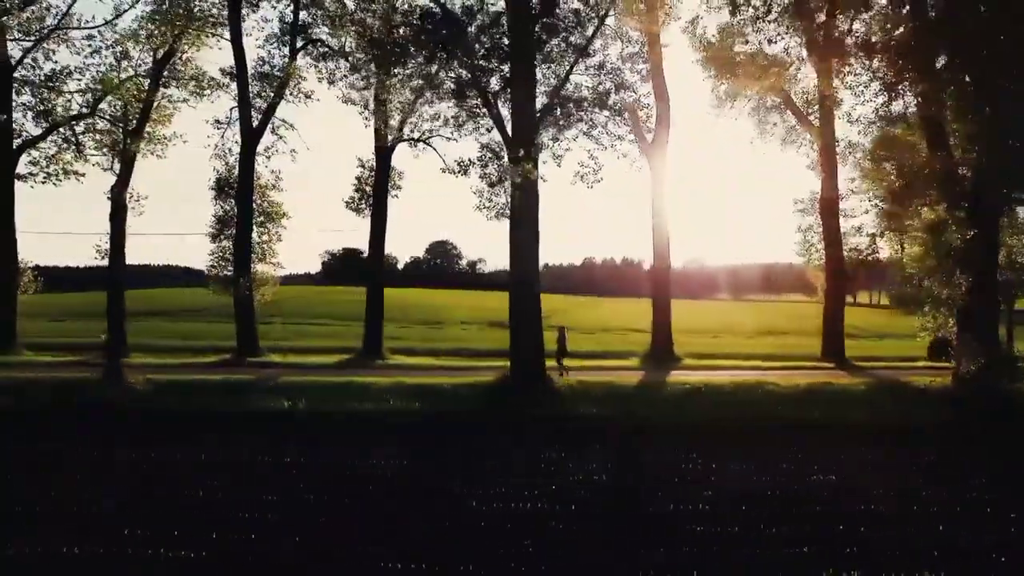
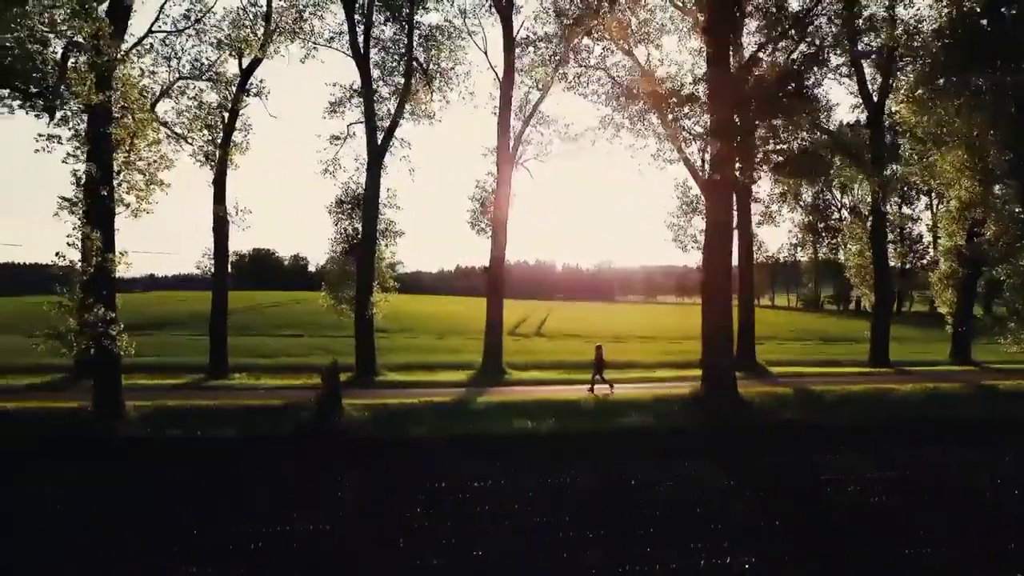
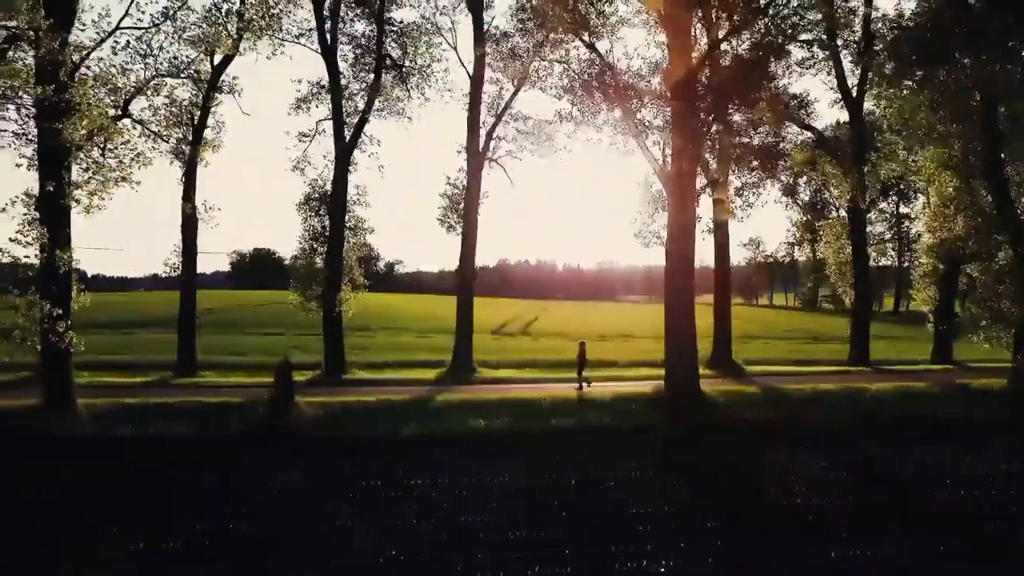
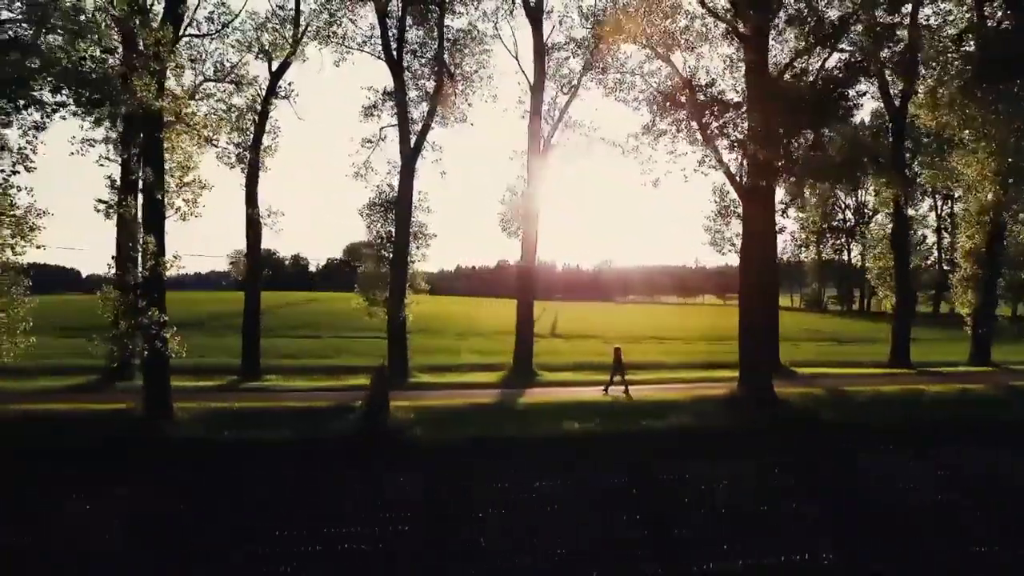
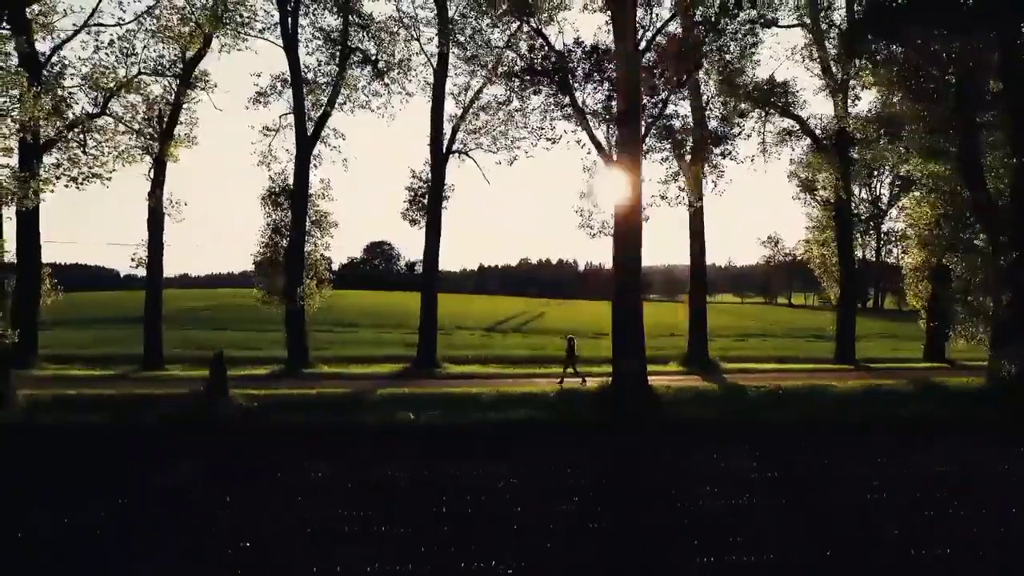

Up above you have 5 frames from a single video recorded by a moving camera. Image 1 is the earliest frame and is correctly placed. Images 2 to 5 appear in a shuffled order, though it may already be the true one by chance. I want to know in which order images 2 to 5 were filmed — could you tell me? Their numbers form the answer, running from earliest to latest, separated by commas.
5, 3, 2, 4
